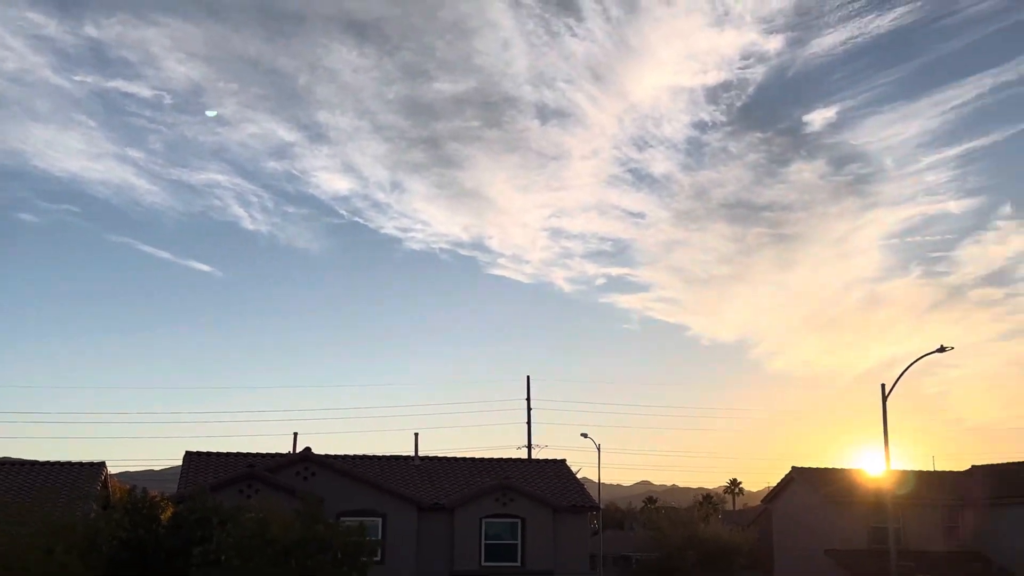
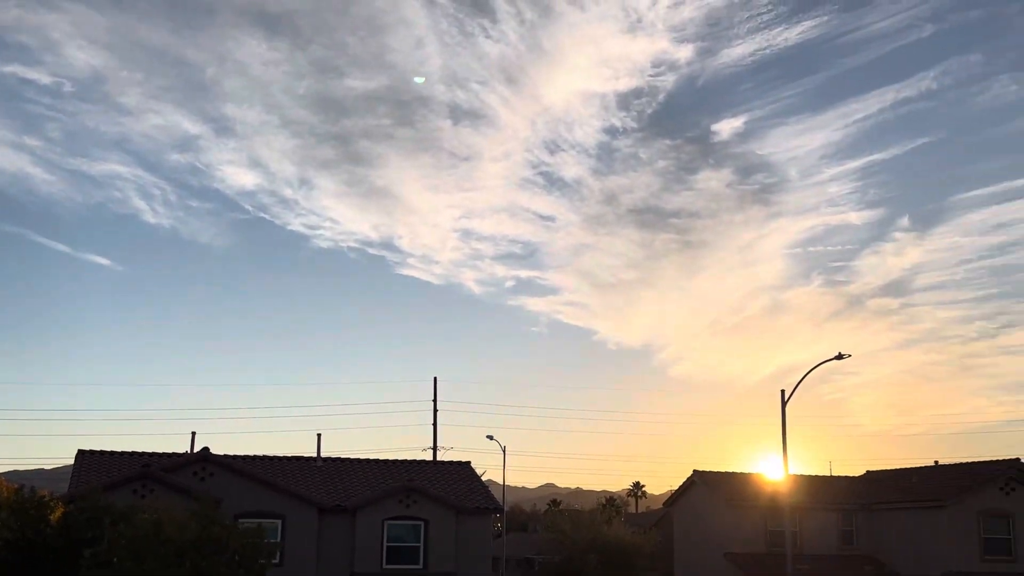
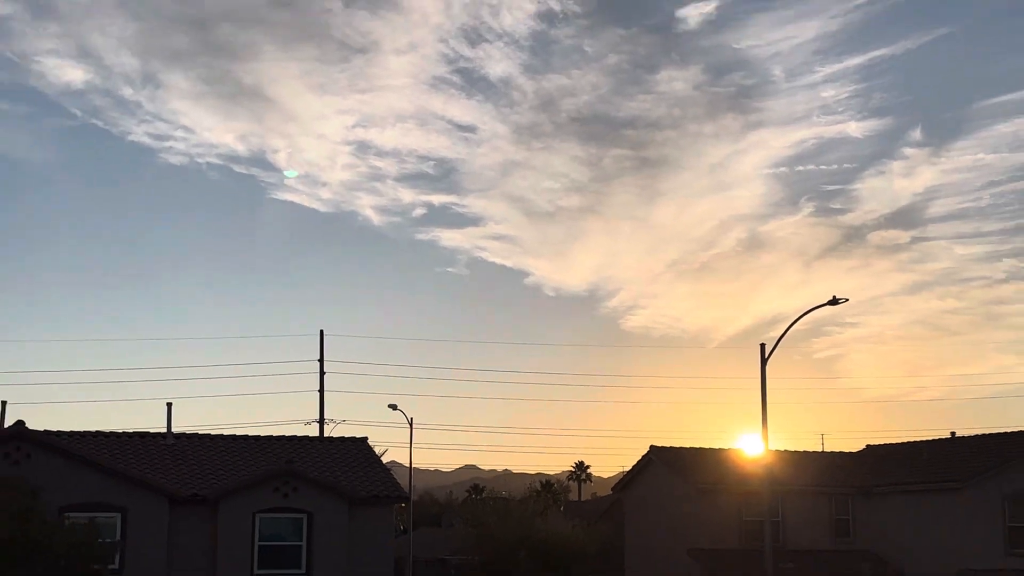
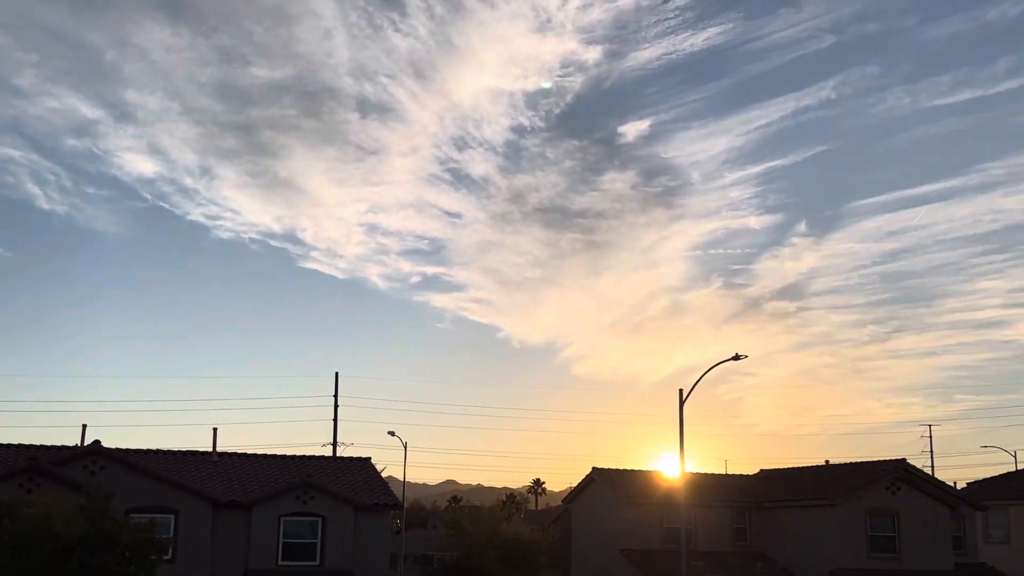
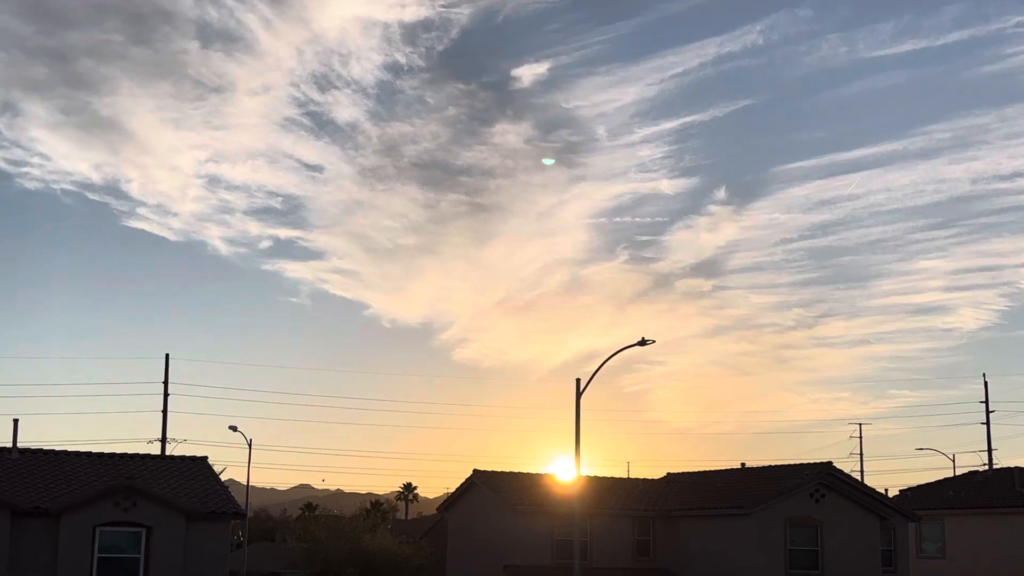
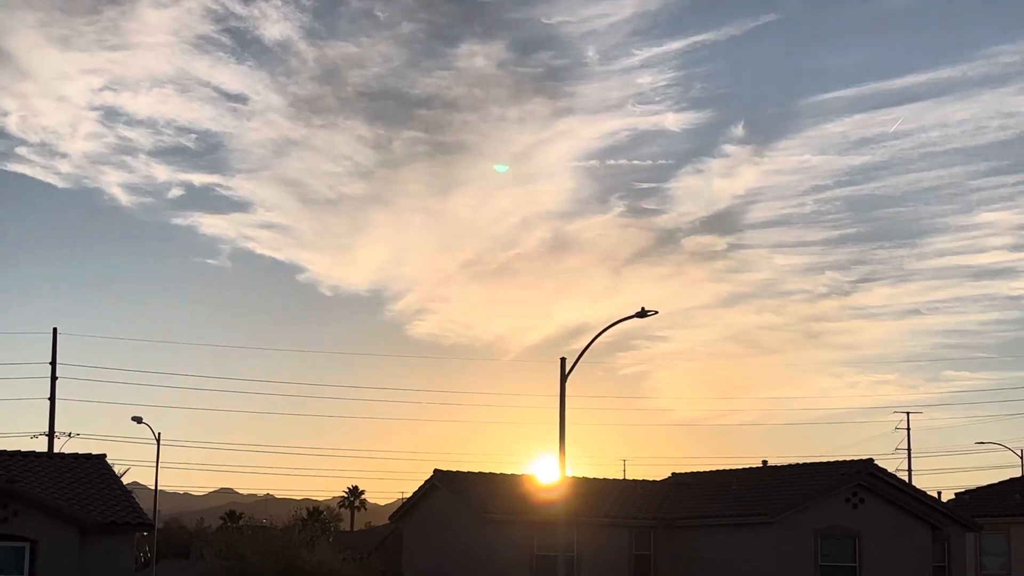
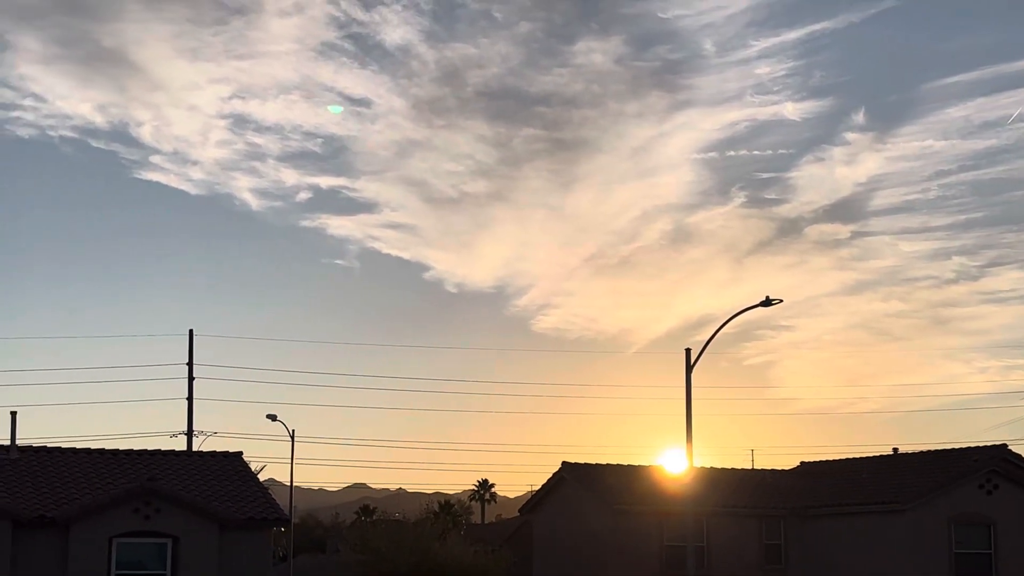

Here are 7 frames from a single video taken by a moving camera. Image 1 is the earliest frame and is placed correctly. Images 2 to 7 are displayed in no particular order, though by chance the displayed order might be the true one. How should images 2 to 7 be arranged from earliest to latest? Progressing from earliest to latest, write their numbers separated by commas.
2, 4, 5, 6, 7, 3
